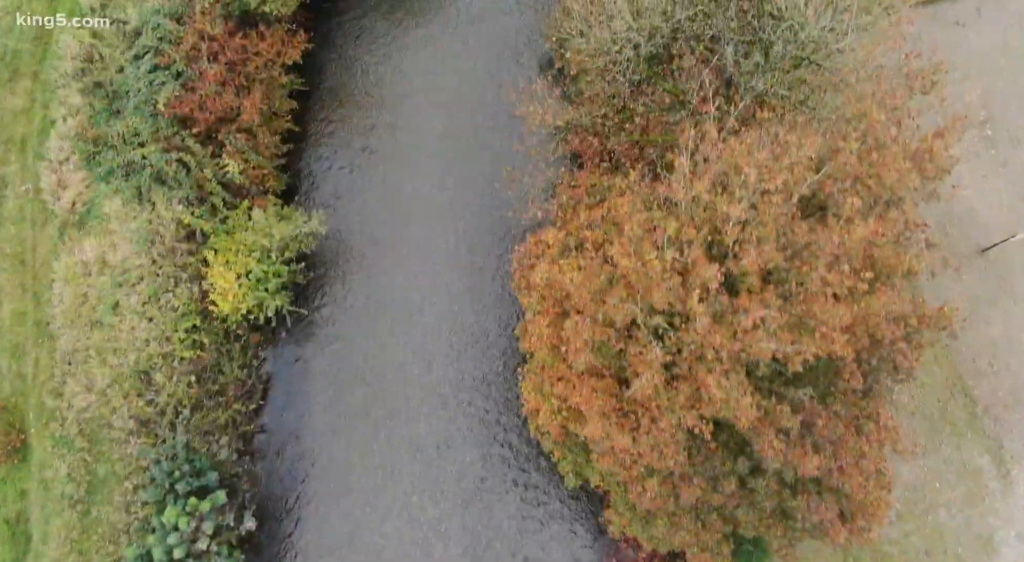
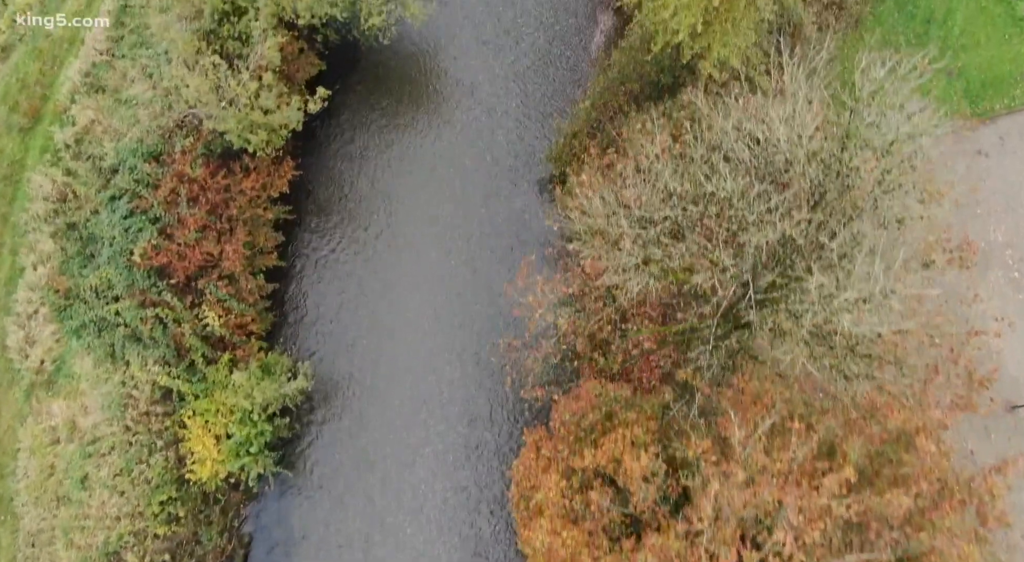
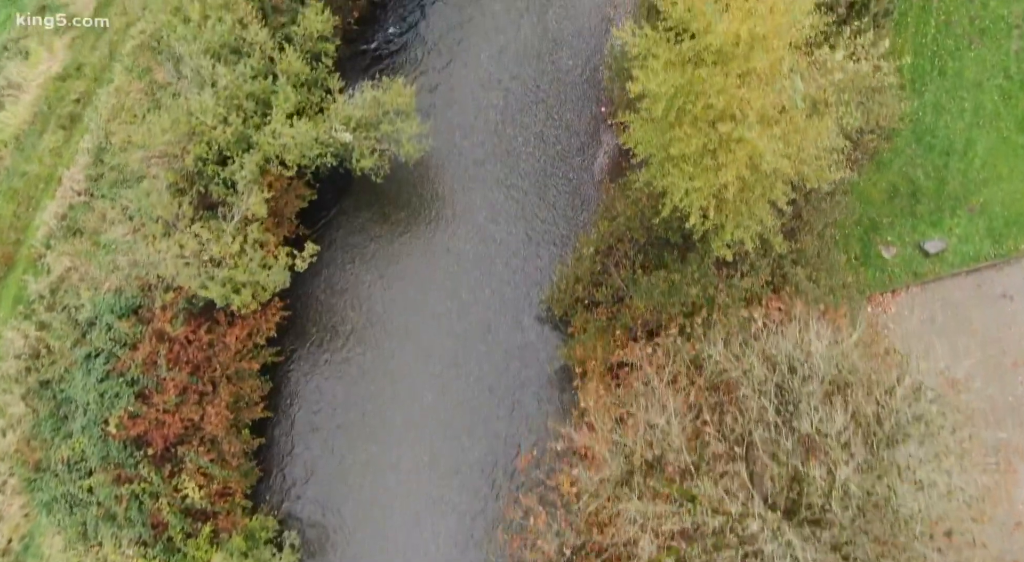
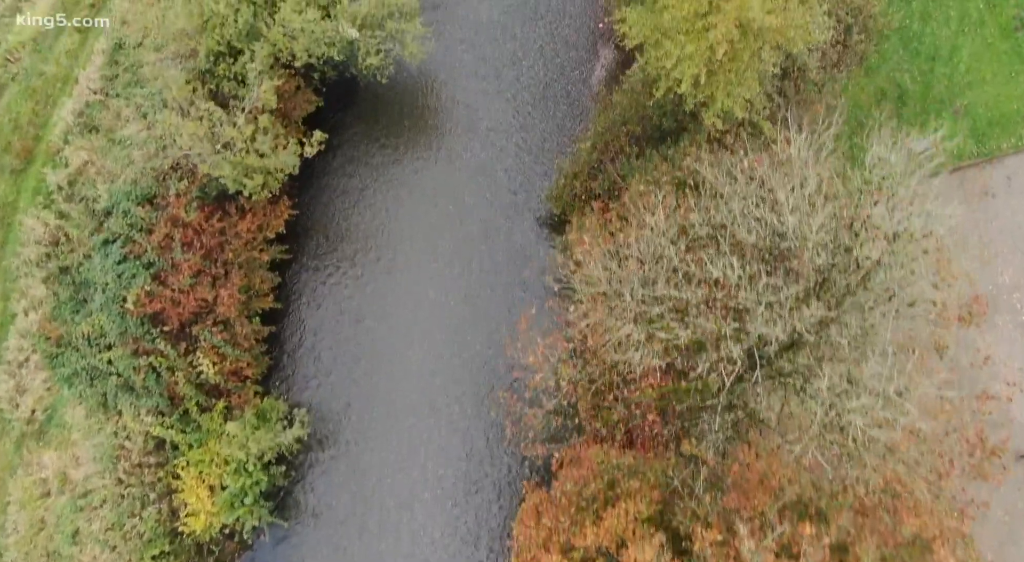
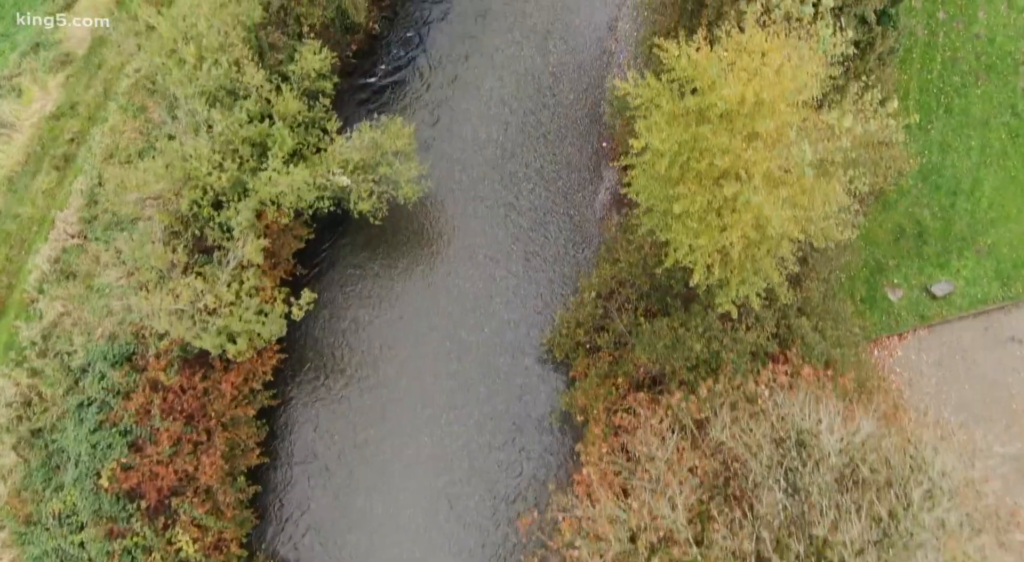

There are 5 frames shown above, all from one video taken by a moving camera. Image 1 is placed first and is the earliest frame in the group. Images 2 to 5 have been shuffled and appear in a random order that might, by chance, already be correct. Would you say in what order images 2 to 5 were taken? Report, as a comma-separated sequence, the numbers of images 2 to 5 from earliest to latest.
2, 4, 3, 5
